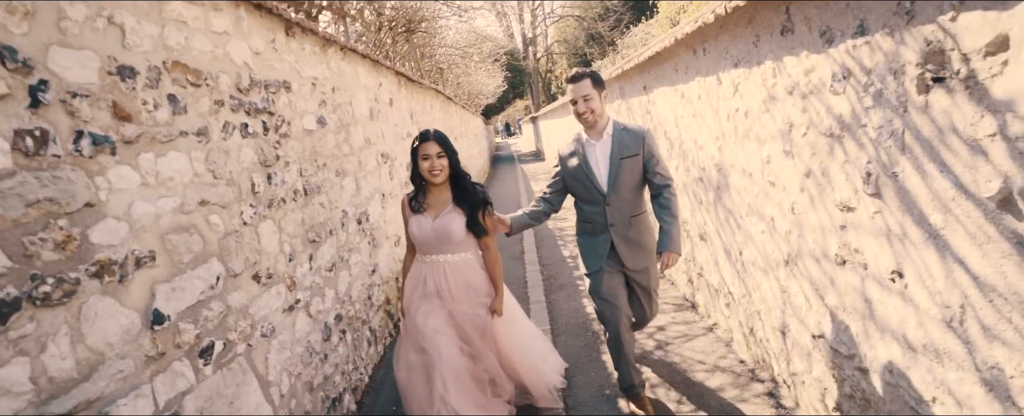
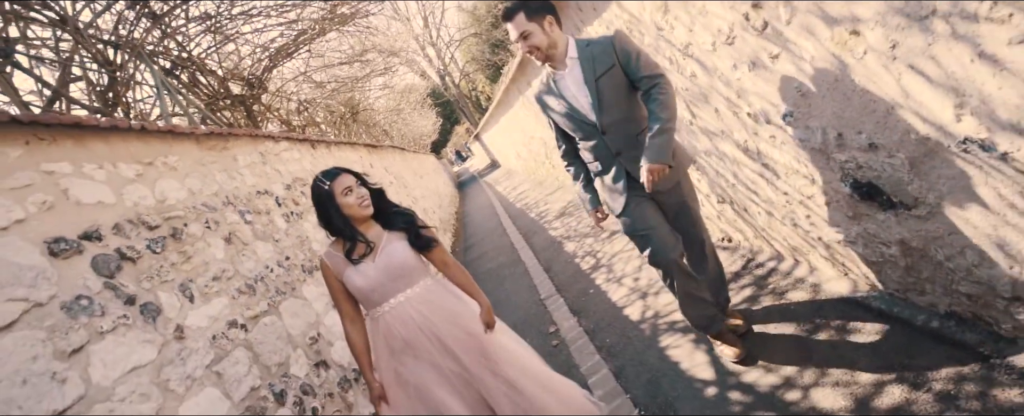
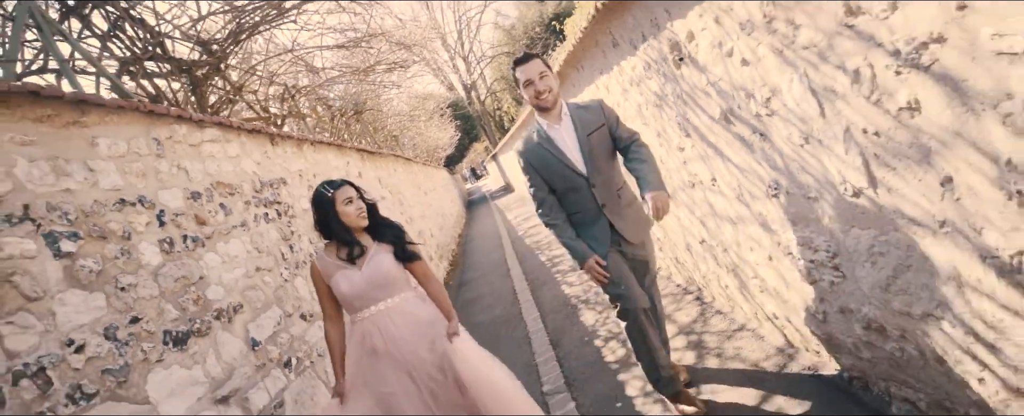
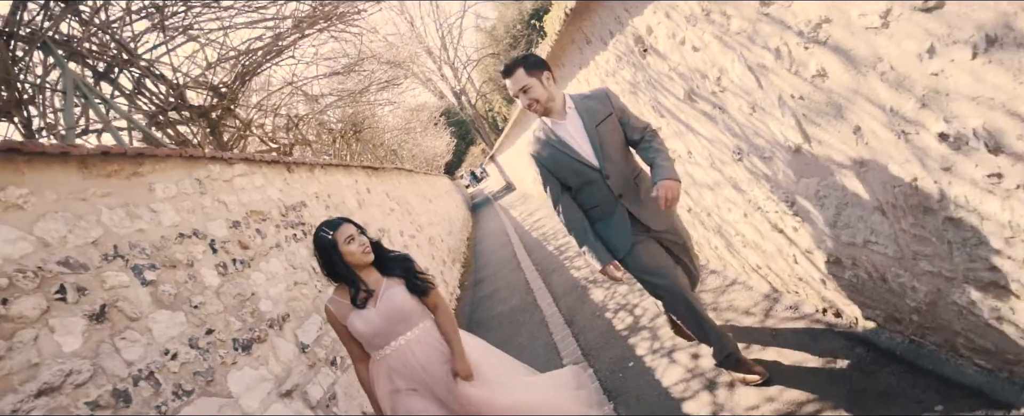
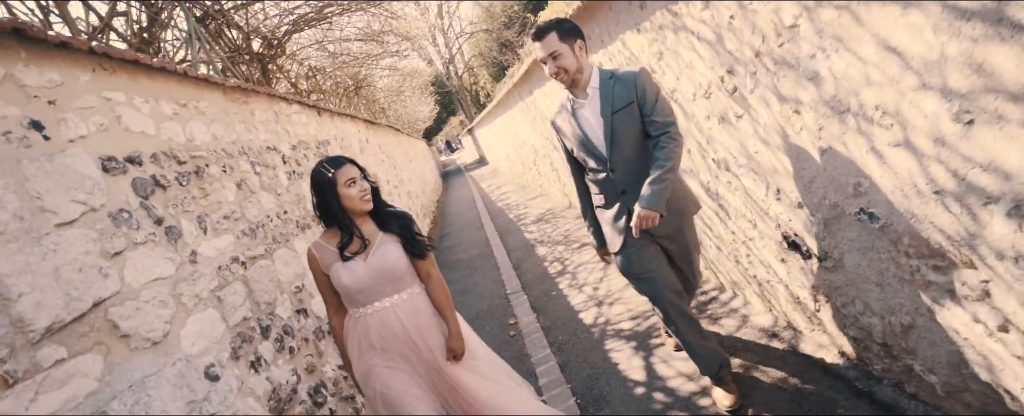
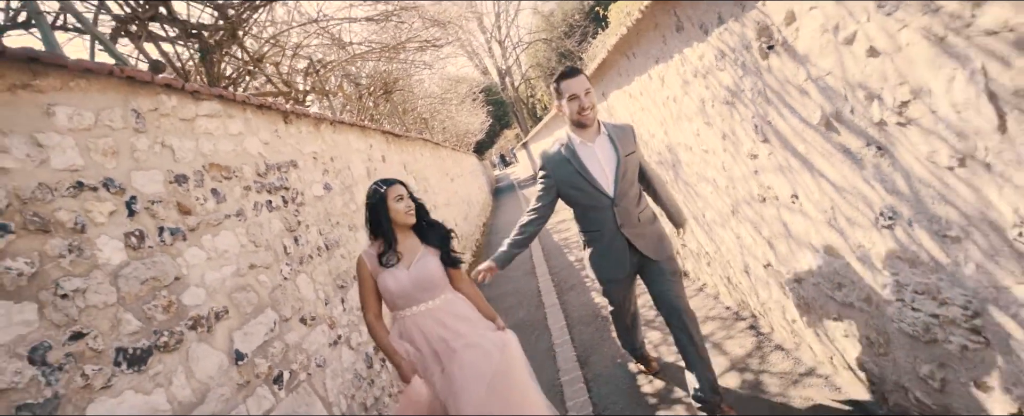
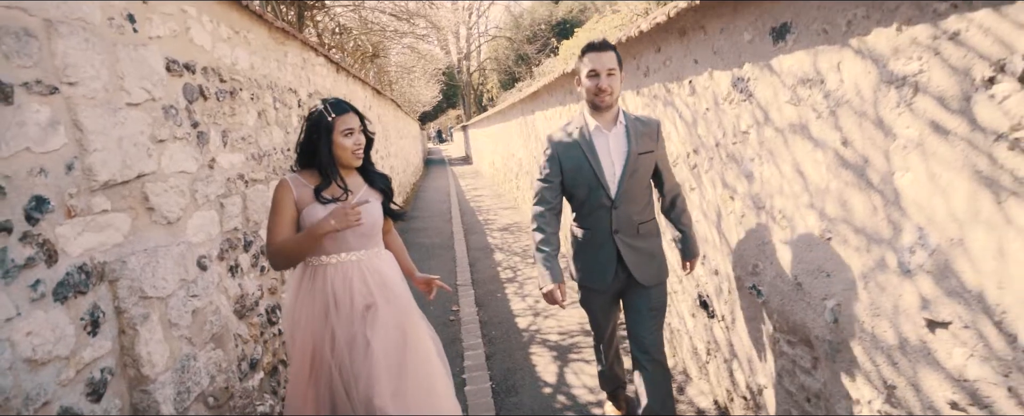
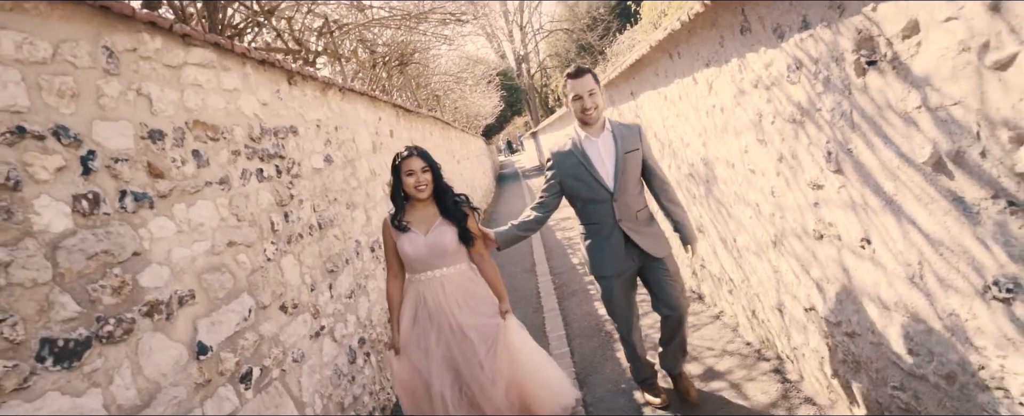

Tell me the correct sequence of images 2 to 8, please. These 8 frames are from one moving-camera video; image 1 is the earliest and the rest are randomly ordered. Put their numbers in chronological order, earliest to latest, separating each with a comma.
8, 6, 3, 4, 2, 5, 7
